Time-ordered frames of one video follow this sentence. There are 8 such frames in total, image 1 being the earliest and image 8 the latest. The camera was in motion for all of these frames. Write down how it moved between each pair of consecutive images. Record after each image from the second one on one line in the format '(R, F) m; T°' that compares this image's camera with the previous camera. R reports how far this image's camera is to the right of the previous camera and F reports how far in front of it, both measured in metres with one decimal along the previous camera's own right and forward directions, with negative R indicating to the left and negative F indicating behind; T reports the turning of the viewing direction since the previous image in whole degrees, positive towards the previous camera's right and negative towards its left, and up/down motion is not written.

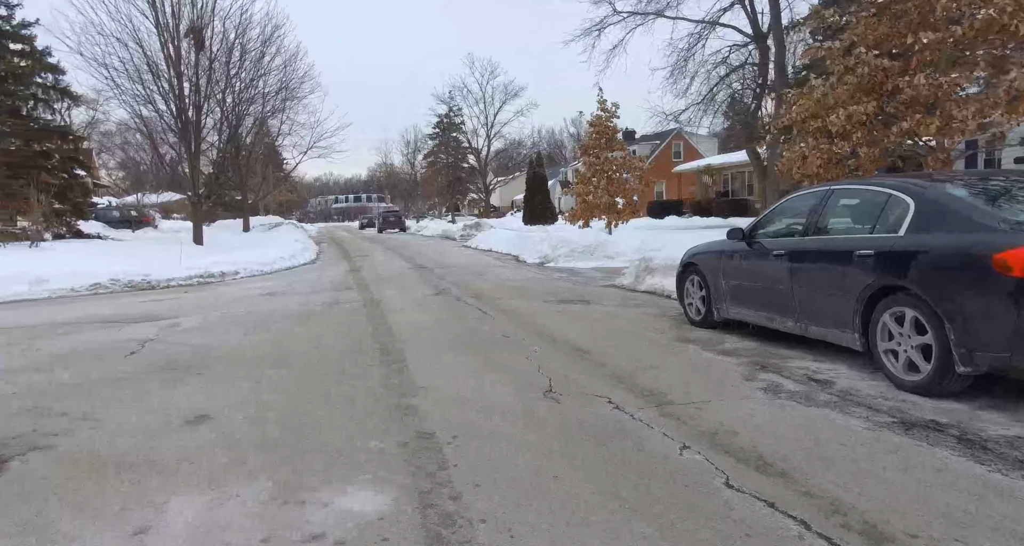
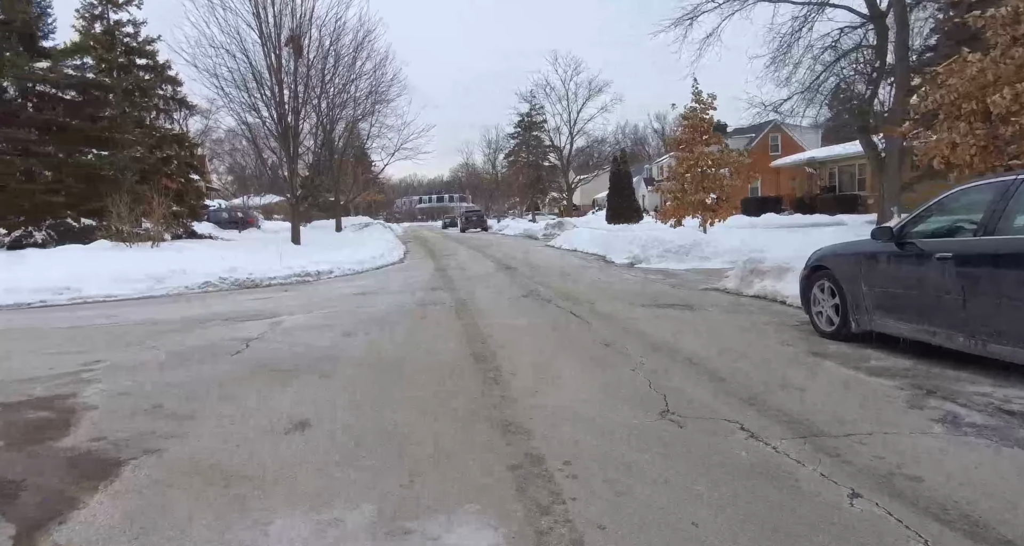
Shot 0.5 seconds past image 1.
(-0.2, +0.3) m; -8°
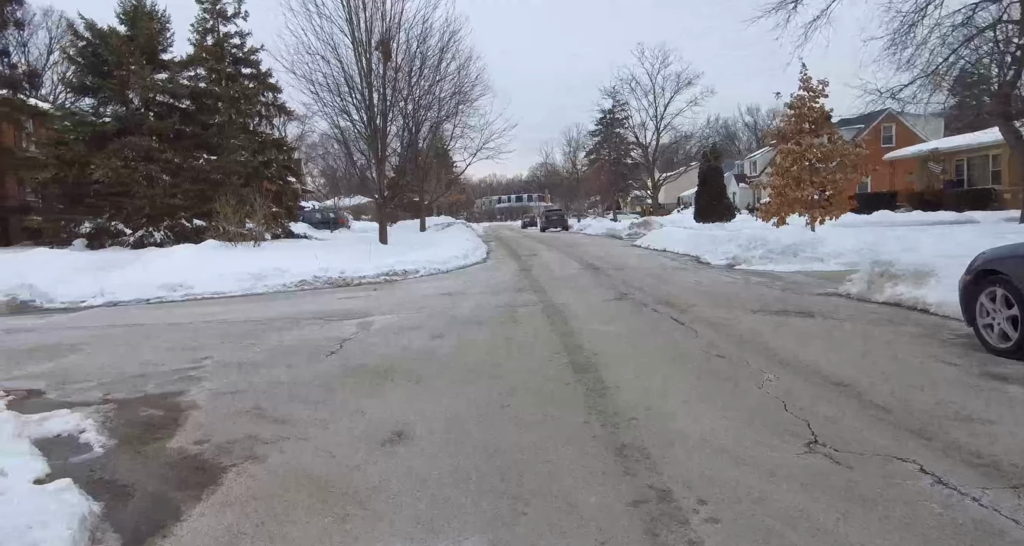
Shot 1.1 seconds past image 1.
(-0.2, +0.4) m; -8°
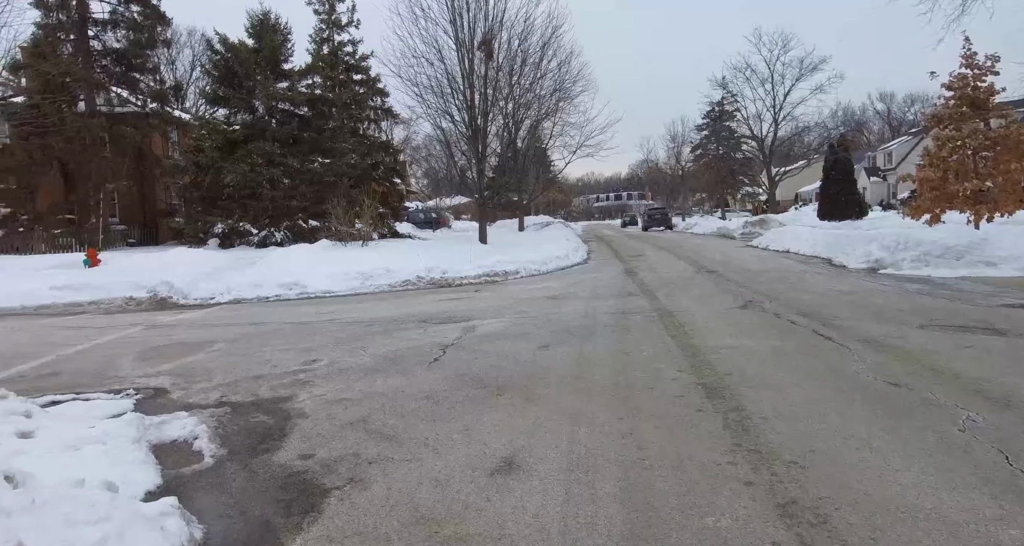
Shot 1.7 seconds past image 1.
(-0.2, +0.5) m; -9°
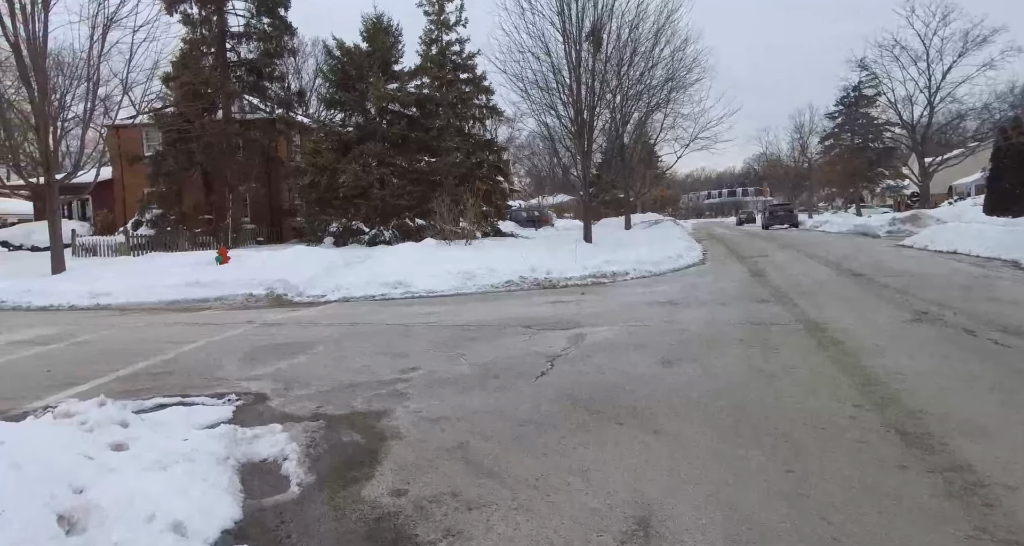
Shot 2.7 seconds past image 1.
(-0.2, +0.8) m; -10°
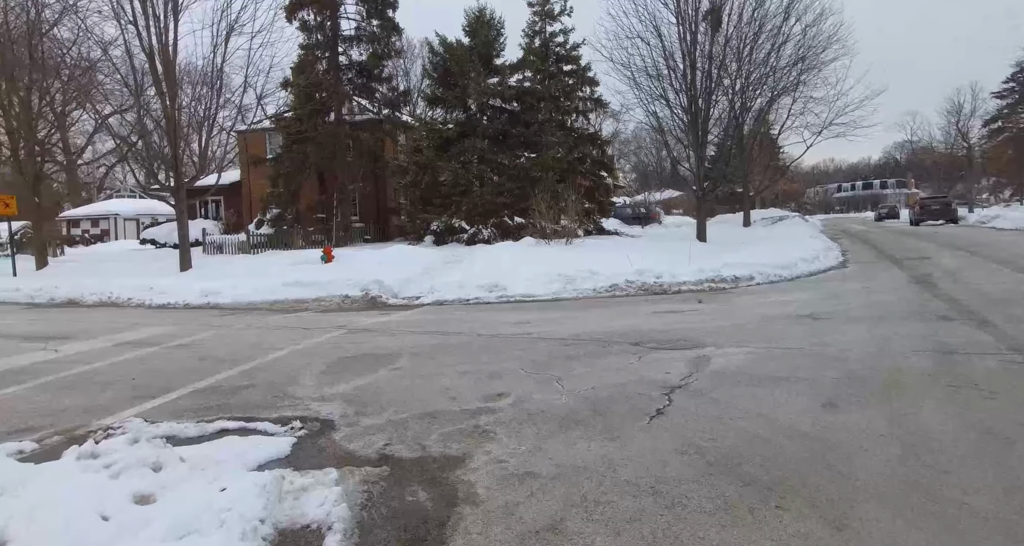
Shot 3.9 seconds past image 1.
(0.0, +1.1) m; -10°
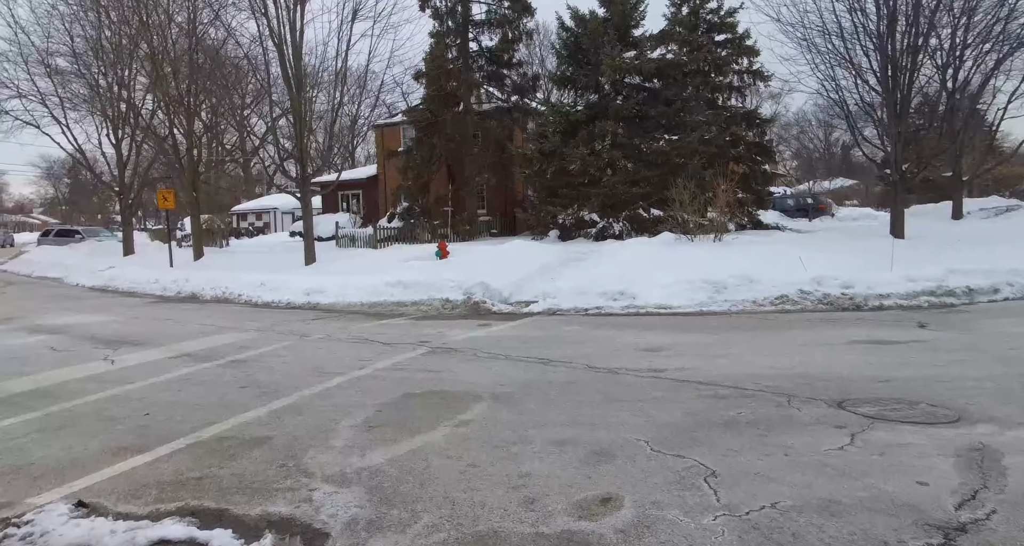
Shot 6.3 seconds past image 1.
(+0.1, +2.4) m; -13°
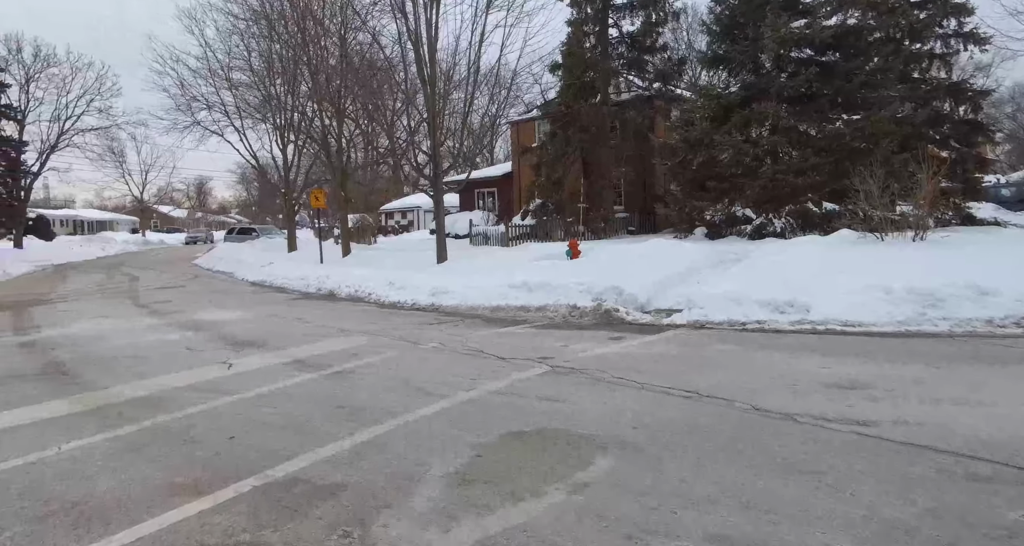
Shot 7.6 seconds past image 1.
(0.0, +1.3) m; -13°
